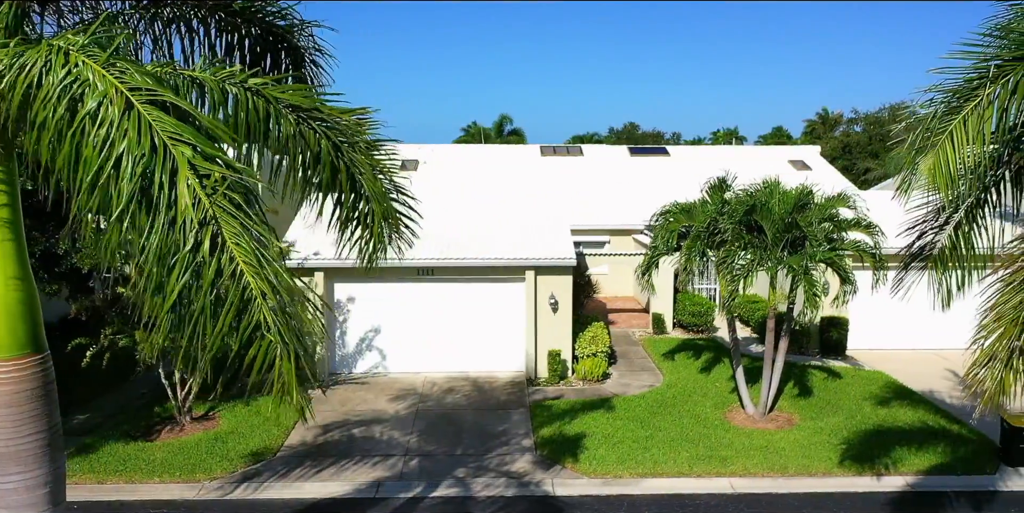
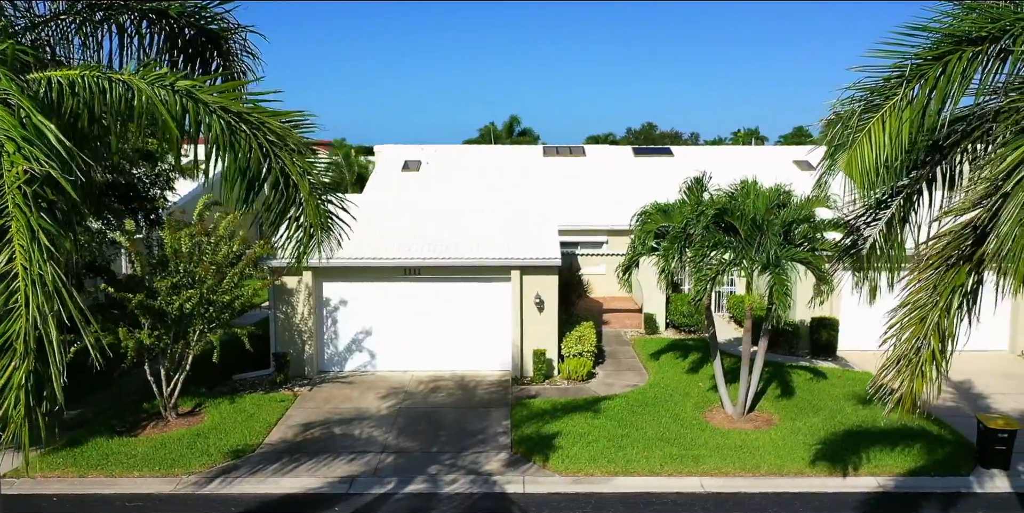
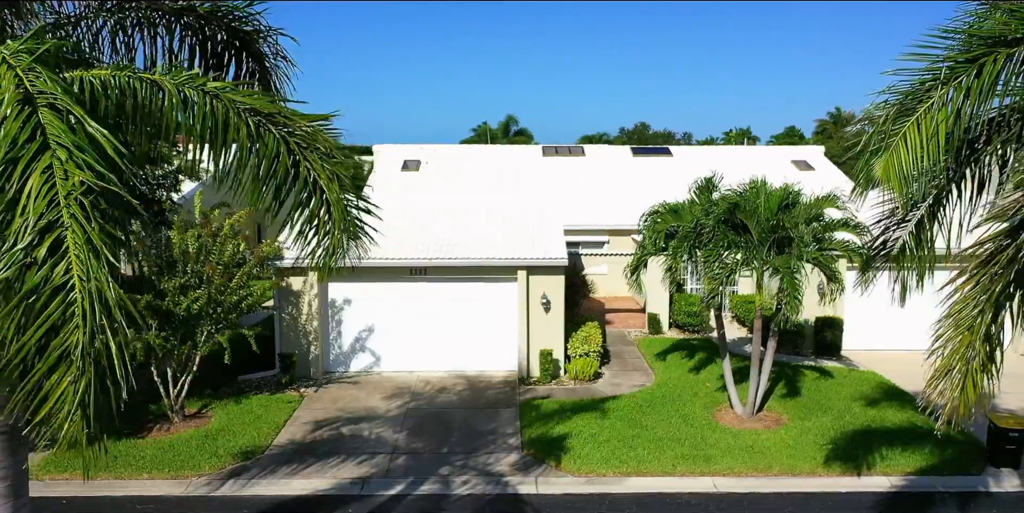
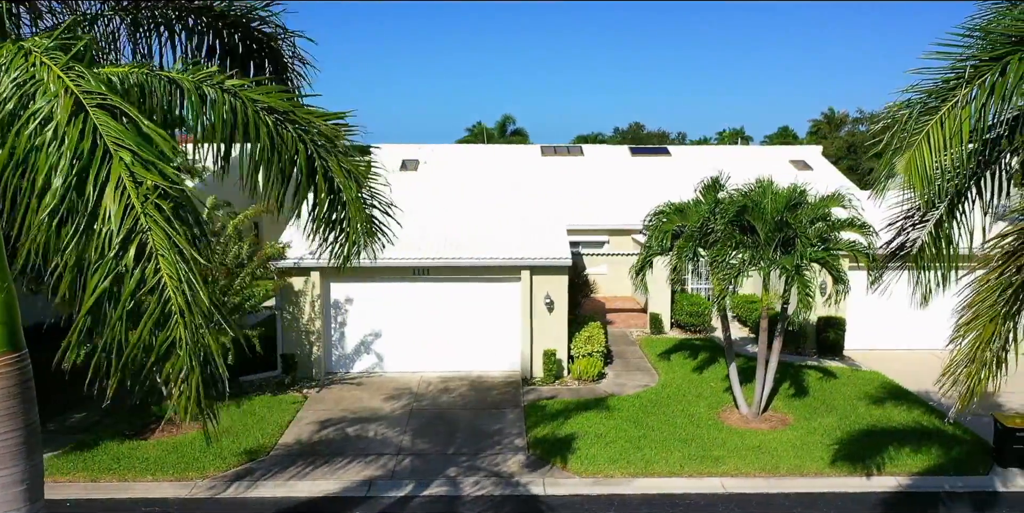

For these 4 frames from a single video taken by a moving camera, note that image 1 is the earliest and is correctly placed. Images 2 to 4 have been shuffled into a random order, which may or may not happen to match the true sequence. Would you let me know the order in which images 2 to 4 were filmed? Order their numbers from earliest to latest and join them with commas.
4, 3, 2
